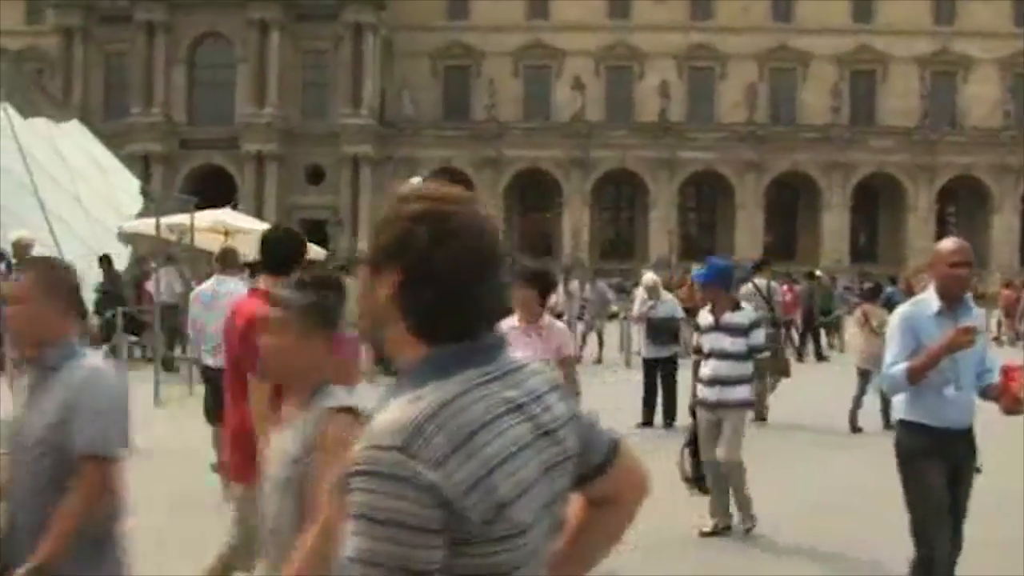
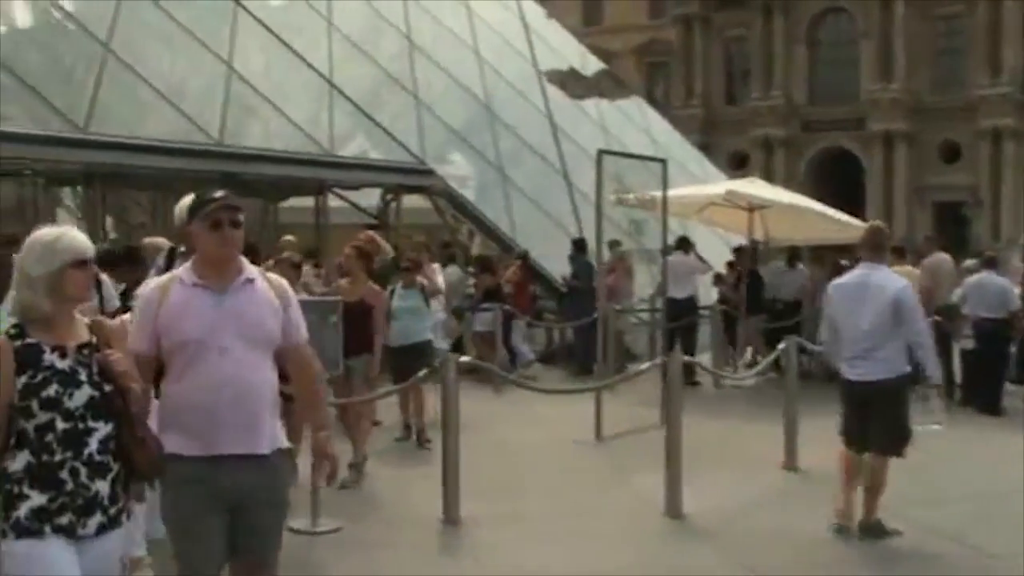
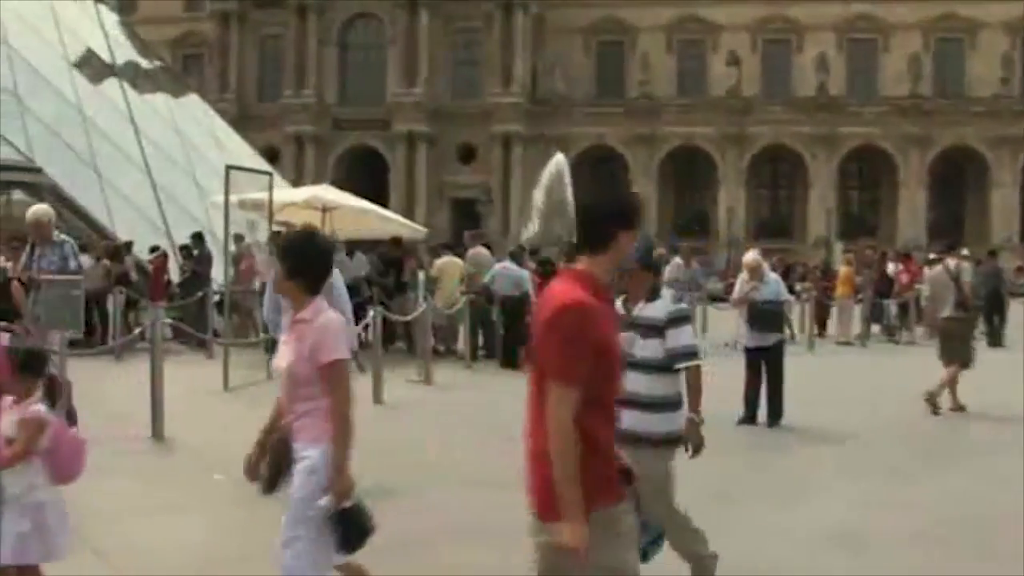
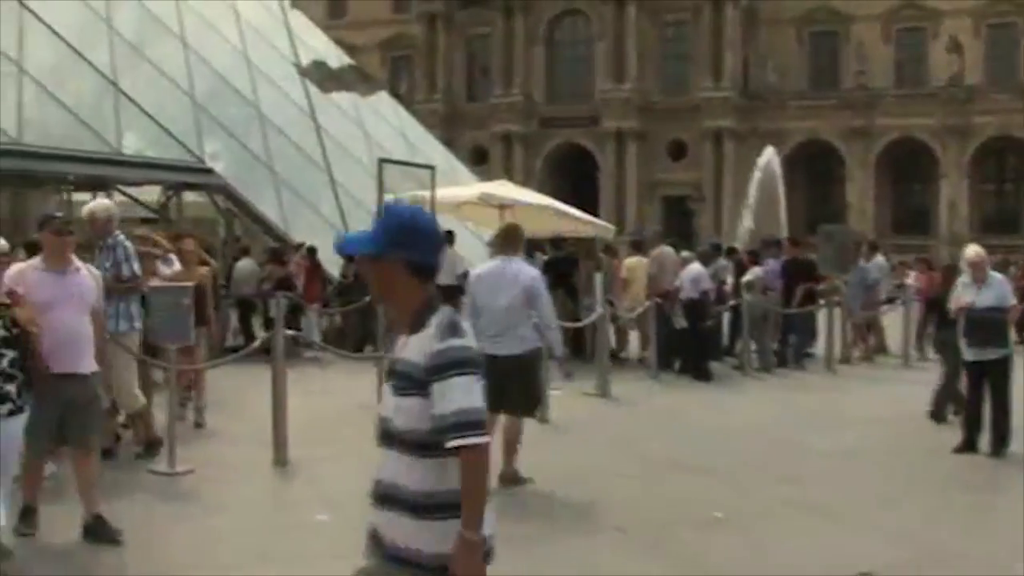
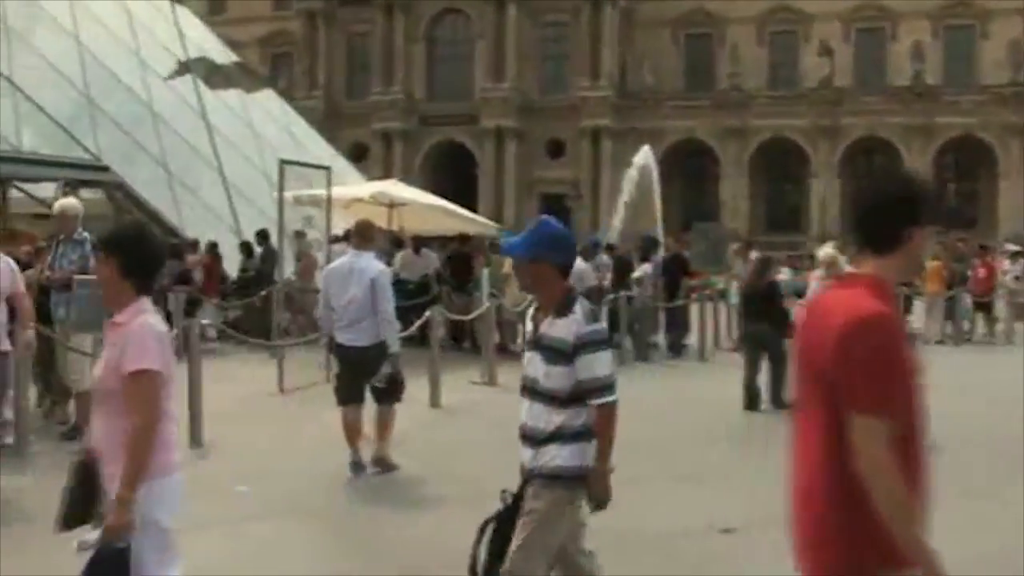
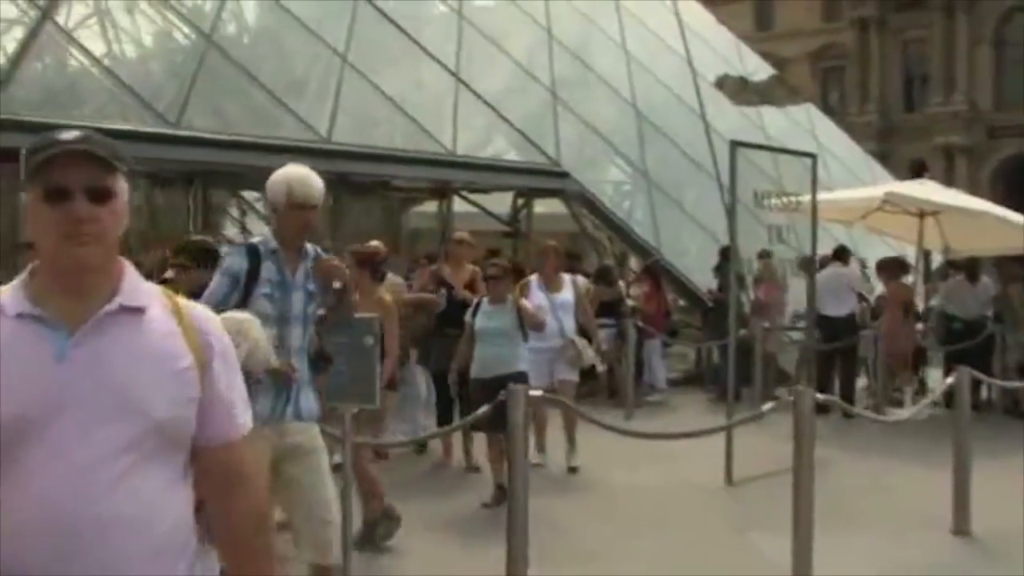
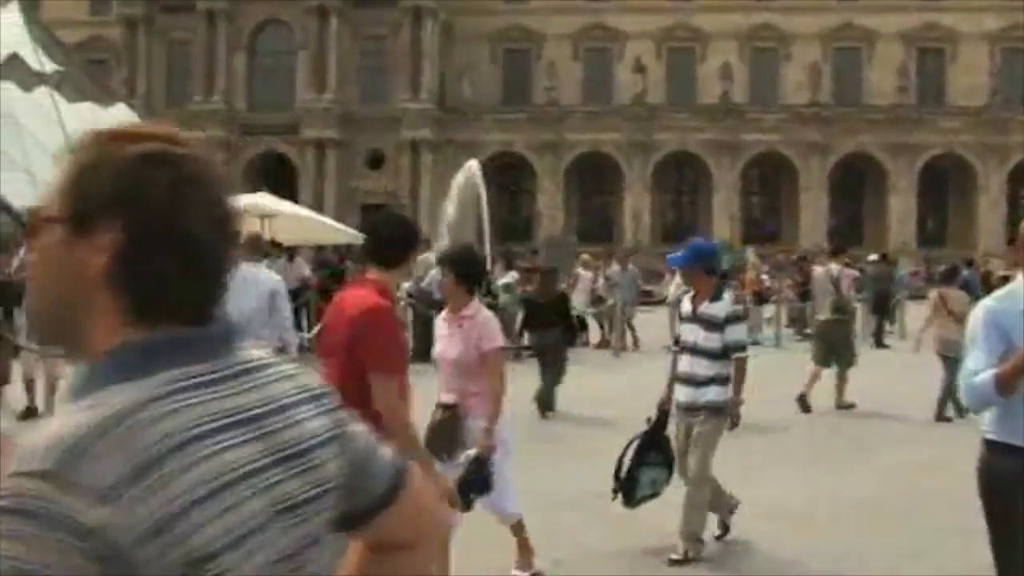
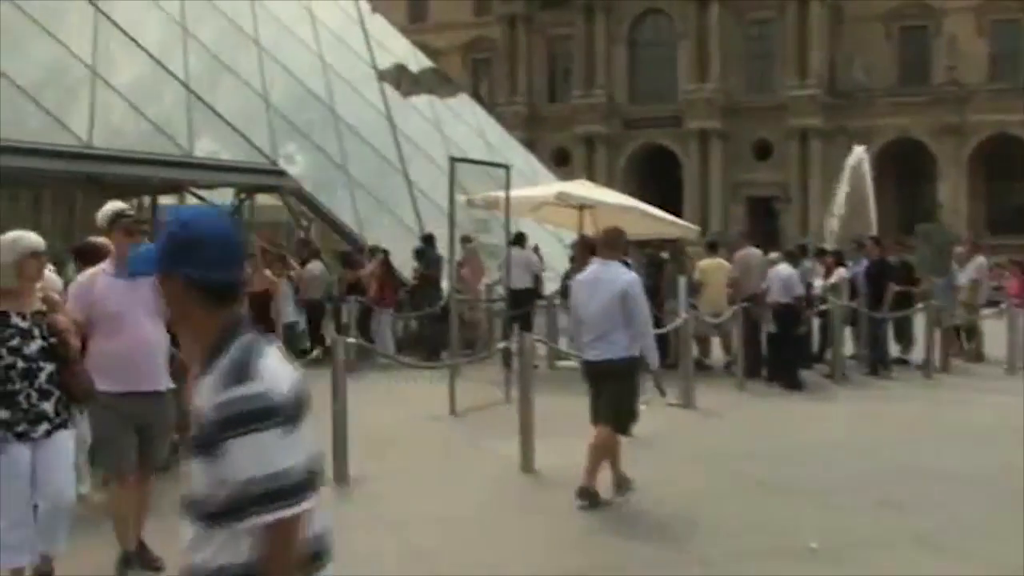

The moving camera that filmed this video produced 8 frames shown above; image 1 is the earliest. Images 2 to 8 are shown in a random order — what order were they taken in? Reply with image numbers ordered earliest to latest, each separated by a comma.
7, 3, 5, 4, 8, 2, 6
